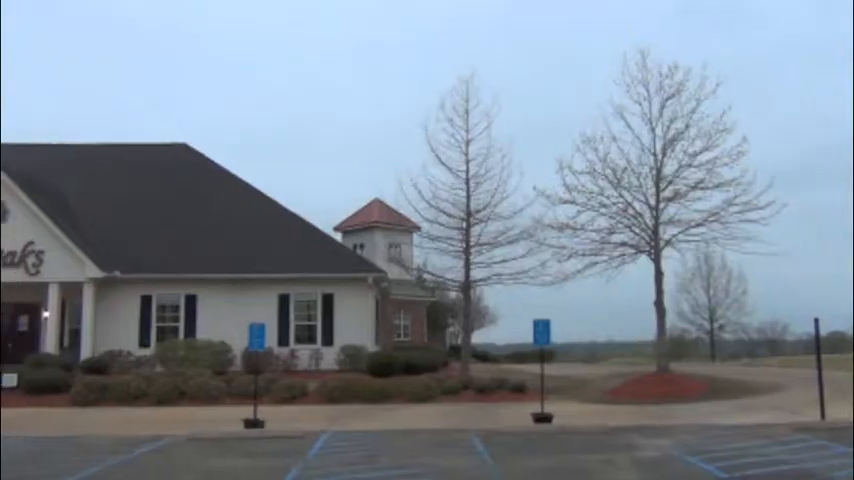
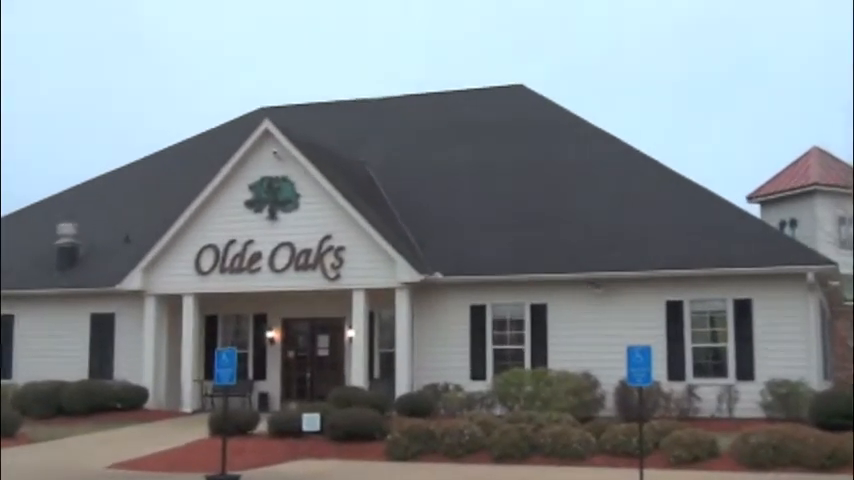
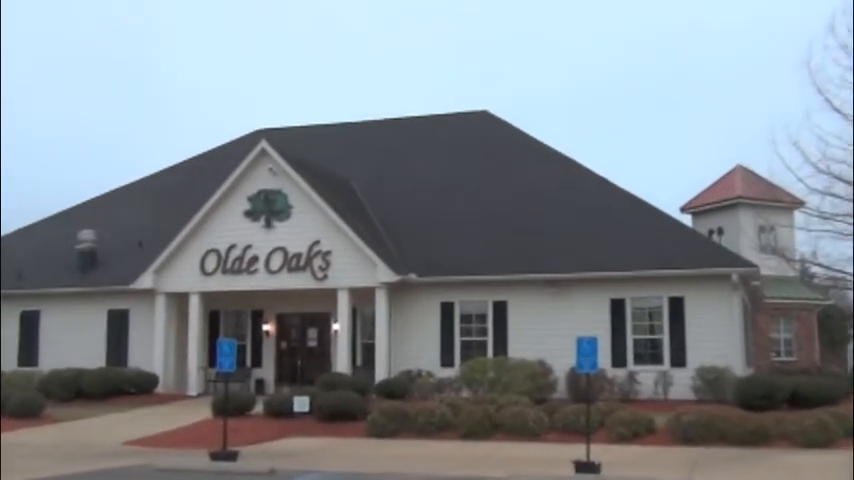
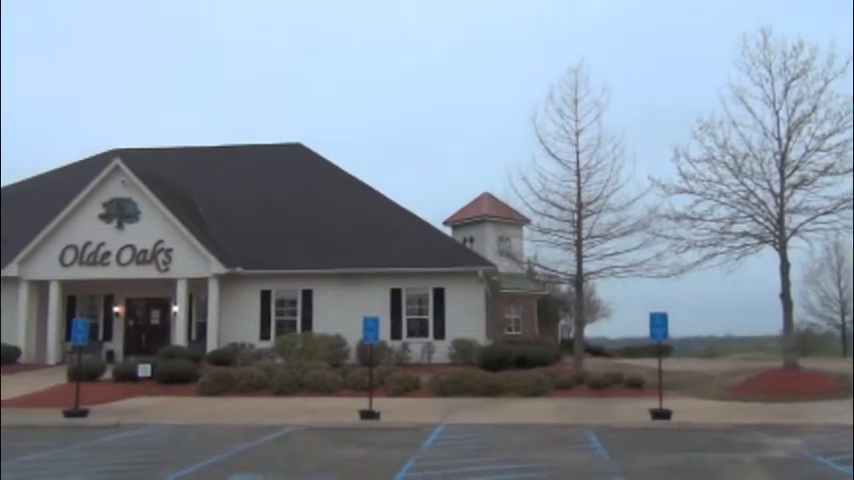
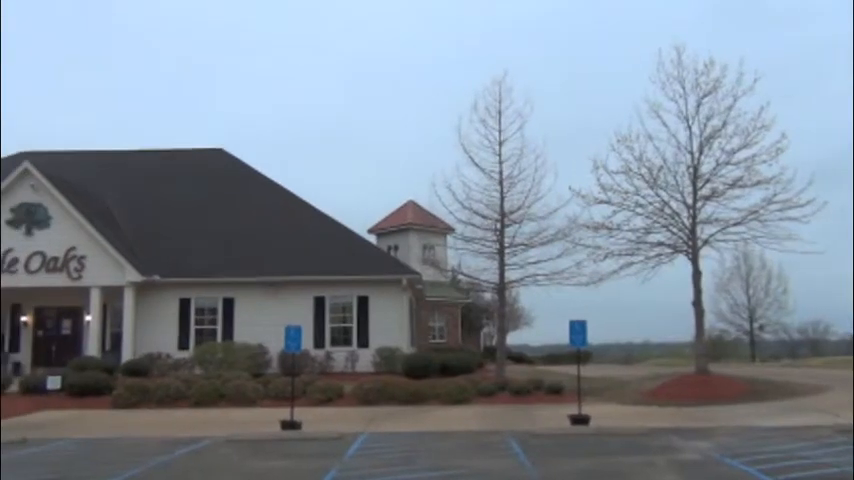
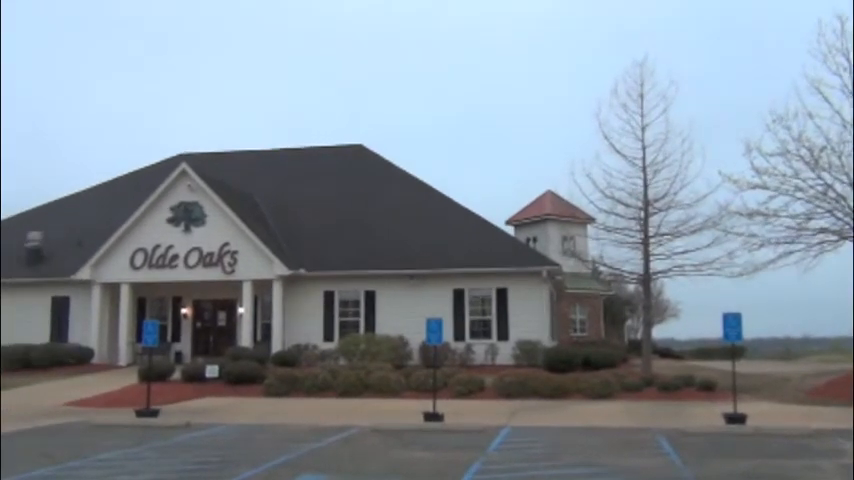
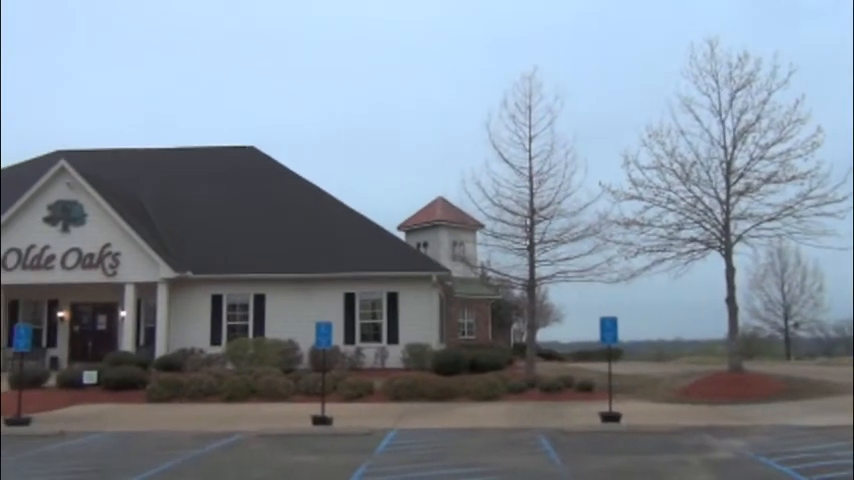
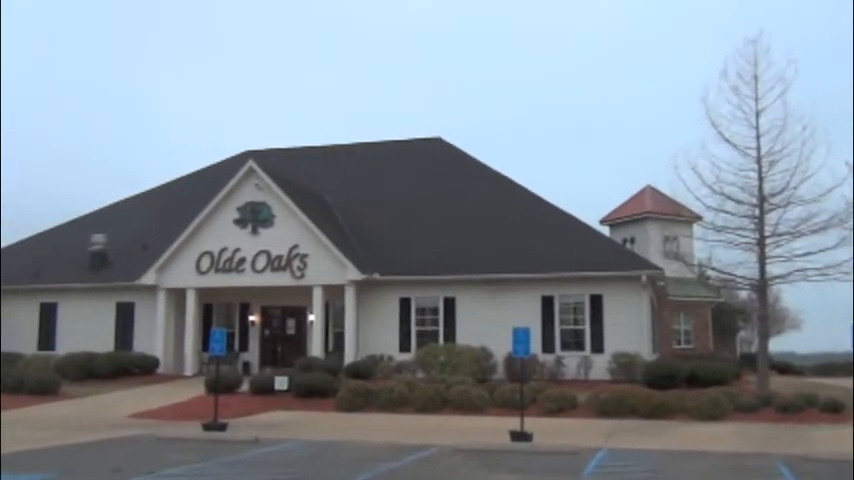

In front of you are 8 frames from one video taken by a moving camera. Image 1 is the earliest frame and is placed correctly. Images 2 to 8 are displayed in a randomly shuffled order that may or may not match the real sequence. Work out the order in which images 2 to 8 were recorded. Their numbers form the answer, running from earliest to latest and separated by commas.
5, 7, 4, 6, 8, 3, 2
